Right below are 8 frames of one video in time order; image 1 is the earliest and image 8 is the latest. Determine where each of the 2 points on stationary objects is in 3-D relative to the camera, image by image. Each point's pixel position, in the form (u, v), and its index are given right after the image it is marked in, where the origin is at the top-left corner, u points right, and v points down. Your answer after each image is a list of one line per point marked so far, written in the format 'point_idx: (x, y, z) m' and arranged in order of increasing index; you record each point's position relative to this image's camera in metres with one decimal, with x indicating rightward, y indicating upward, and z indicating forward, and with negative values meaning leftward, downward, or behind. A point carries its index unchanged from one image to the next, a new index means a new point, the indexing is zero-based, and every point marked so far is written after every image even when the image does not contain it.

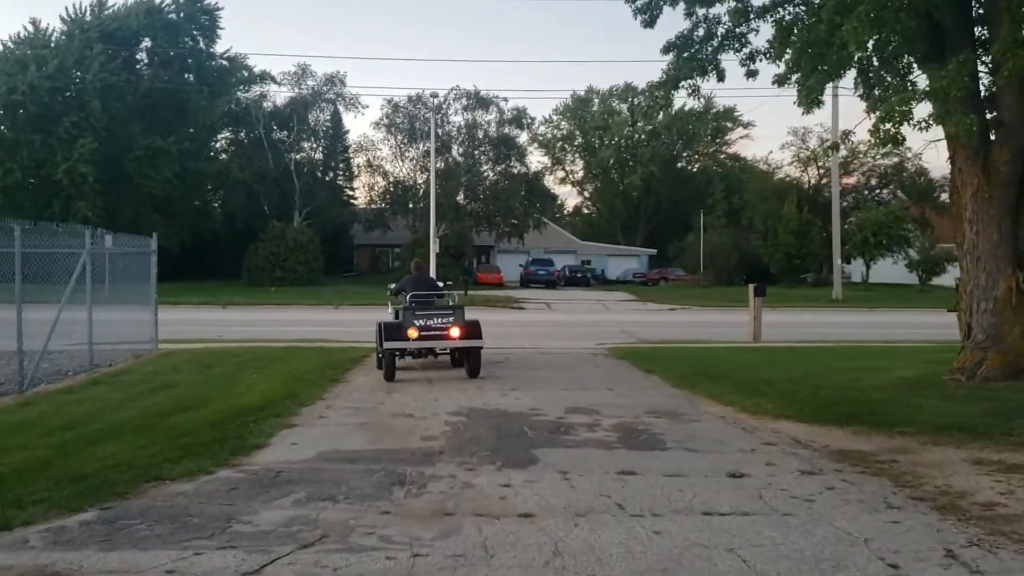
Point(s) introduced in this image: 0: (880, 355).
0: (+6.4, -1.2, +17.4) m
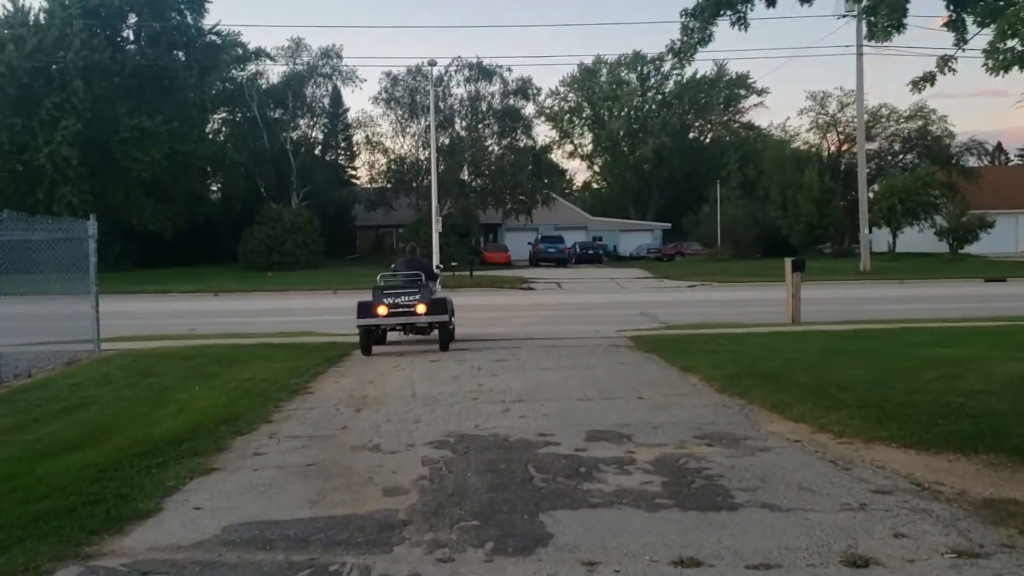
0: (+6.5, -0.8, +14.6) m
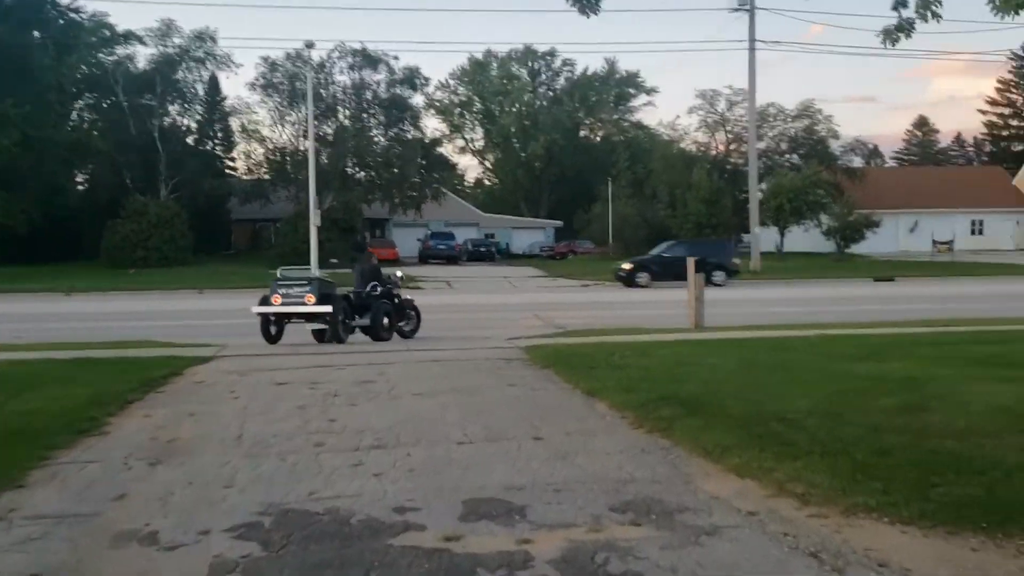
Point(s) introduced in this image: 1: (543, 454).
0: (+4.9, -0.9, +12.8) m
1: (+0.2, -1.3, +7.3) m
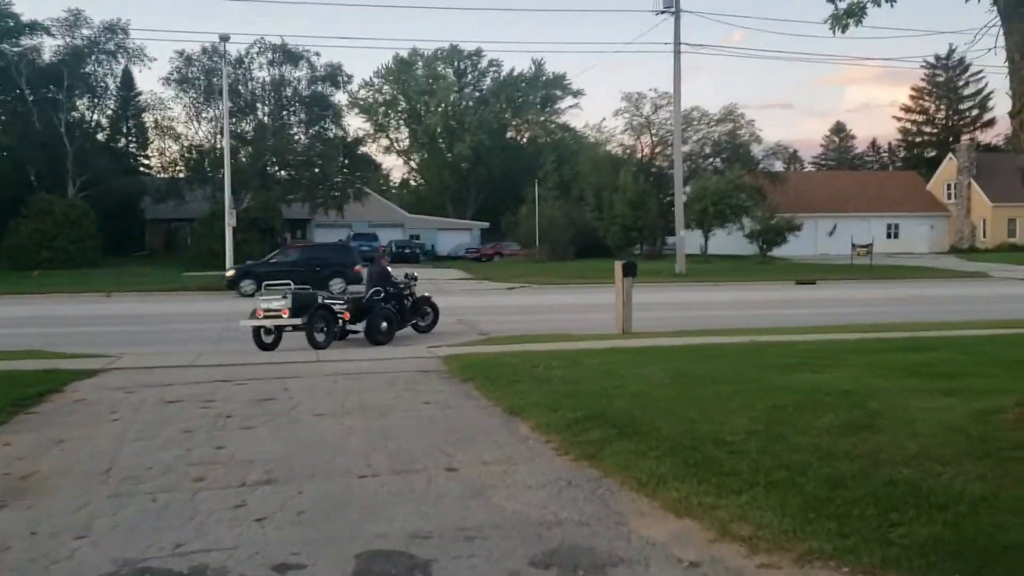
0: (+3.8, -1.0, +12.2) m
1: (-0.4, -1.3, +6.4) m
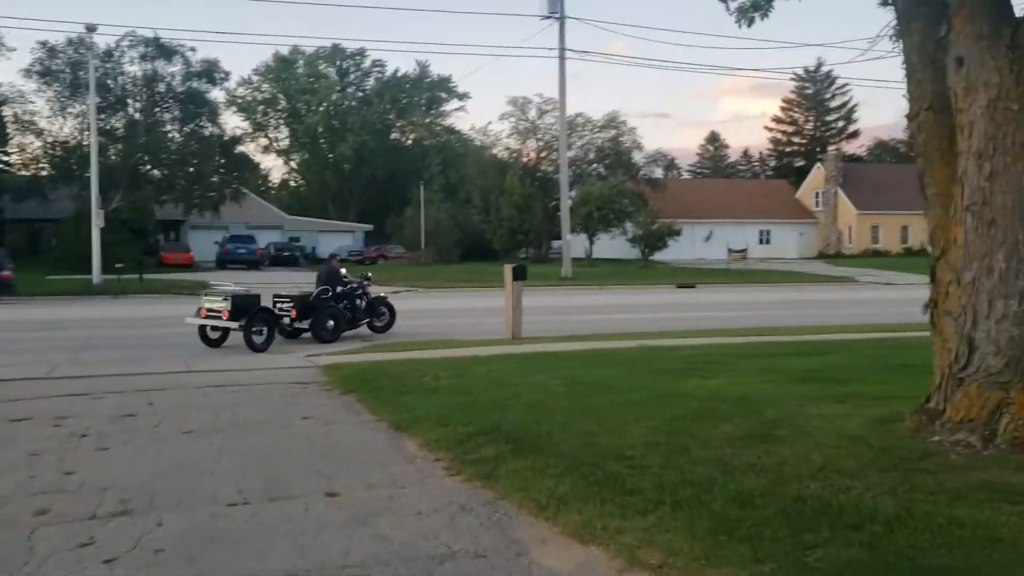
0: (+2.5, -1.0, +12.1) m
1: (-1.0, -1.4, +5.8) m
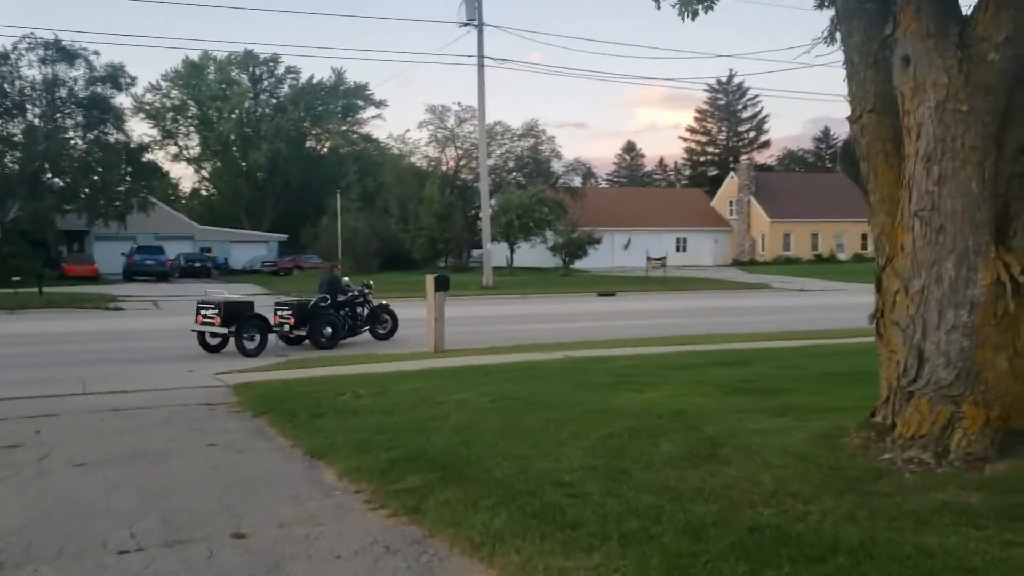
0: (+1.6, -1.1, +11.7) m
1: (-1.4, -1.5, +5.1) m
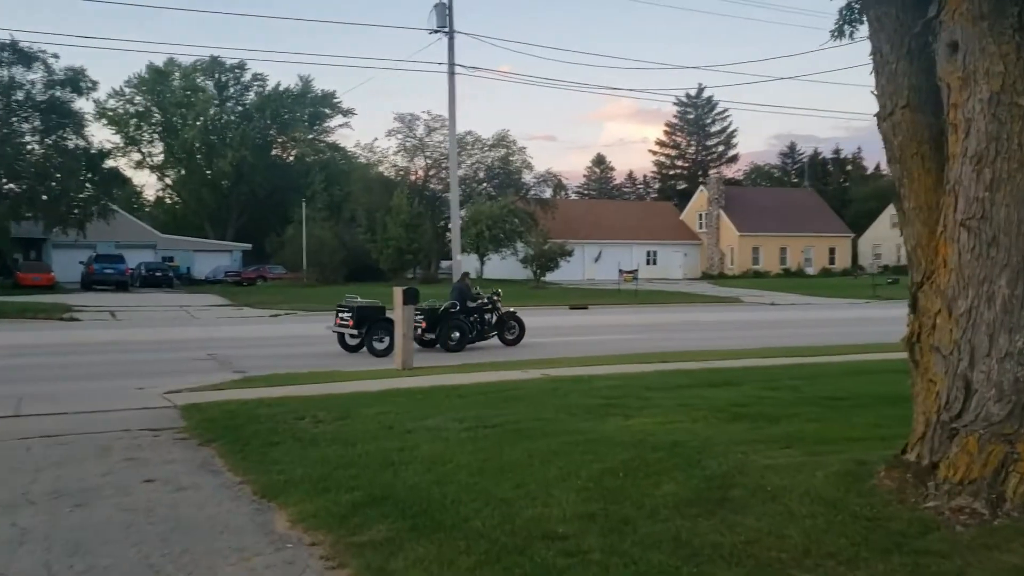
0: (+1.3, -1.3, +10.7) m
1: (-1.4, -1.5, +4.1) m
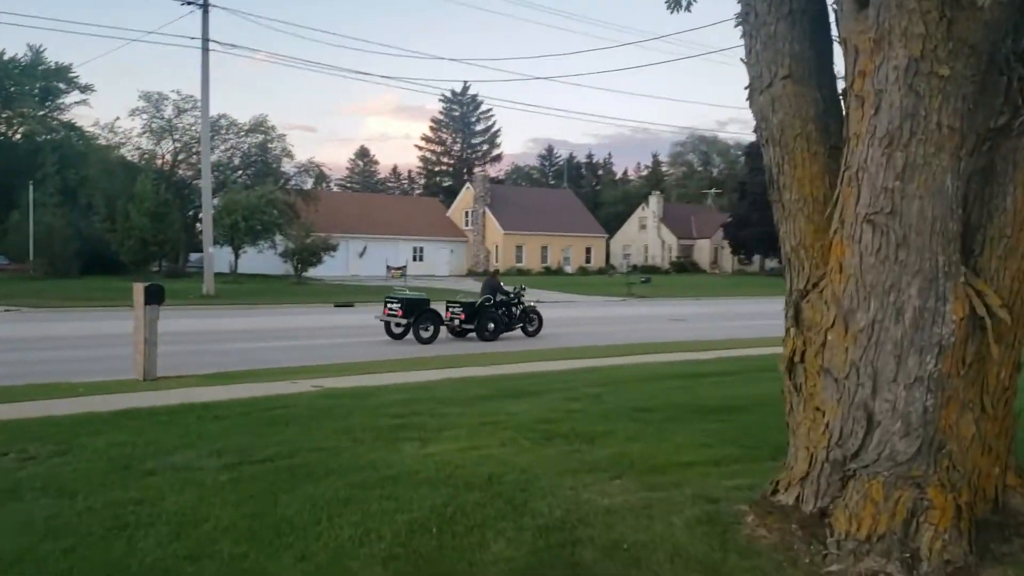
0: (-0.8, -1.3, +9.2) m
1: (-1.9, -1.6, +2.1) m
